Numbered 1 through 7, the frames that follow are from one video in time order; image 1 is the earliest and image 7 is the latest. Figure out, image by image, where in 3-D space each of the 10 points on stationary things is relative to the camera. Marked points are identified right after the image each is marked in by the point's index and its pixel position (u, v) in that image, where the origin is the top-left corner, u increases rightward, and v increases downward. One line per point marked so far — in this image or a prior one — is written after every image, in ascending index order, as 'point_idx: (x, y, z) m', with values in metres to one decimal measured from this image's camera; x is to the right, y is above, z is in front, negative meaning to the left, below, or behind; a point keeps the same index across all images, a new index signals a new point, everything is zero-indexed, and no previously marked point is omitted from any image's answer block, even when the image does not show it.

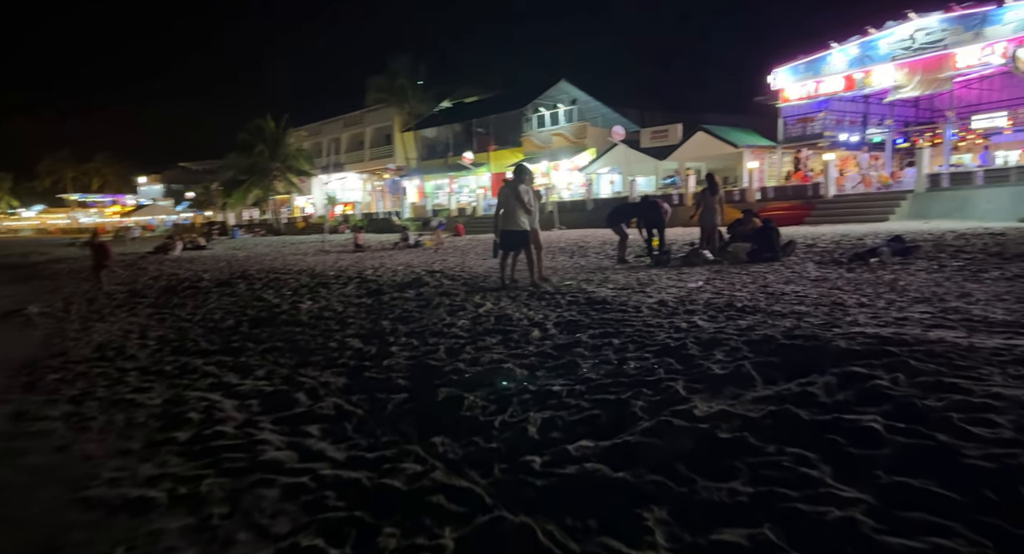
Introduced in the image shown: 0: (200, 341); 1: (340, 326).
0: (-3.8, -0.8, +7.4) m
1: (-1.9, -0.6, +6.9) m
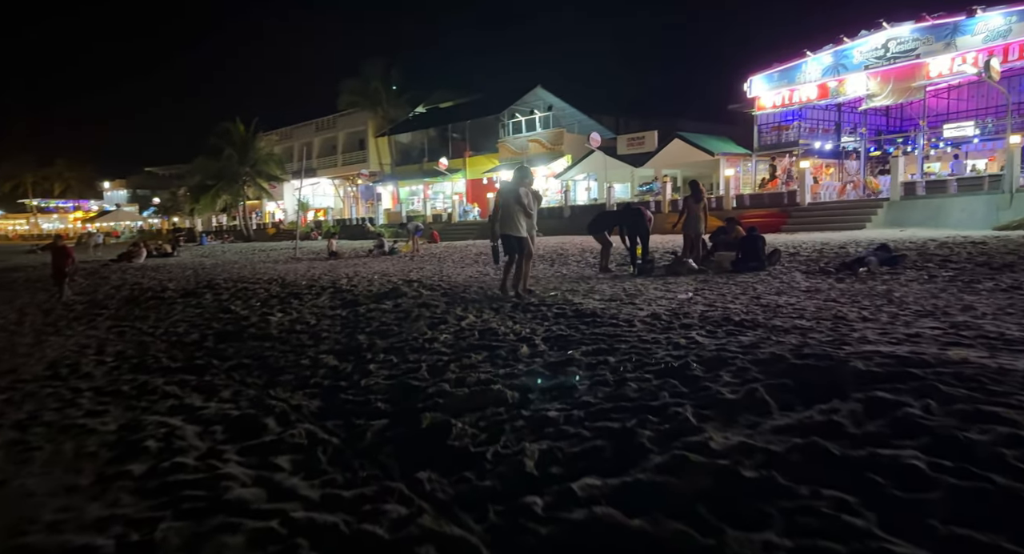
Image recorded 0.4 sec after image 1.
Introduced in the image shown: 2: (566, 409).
0: (-4.0, -0.9, +6.9) m
1: (-2.1, -0.7, +6.5) m
2: (+0.3, -0.7, +3.3) m
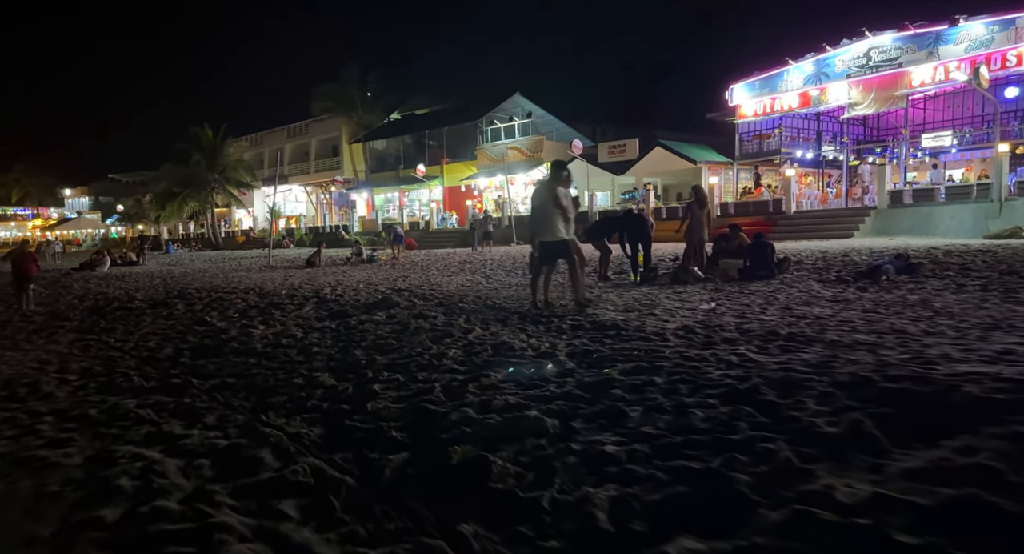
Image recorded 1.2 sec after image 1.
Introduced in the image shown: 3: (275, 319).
0: (-3.9, -1.0, +6.3) m
1: (-2.0, -0.8, +5.9) m
2: (+0.5, -0.8, +2.8) m
3: (-3.2, -0.6, +8.4) m
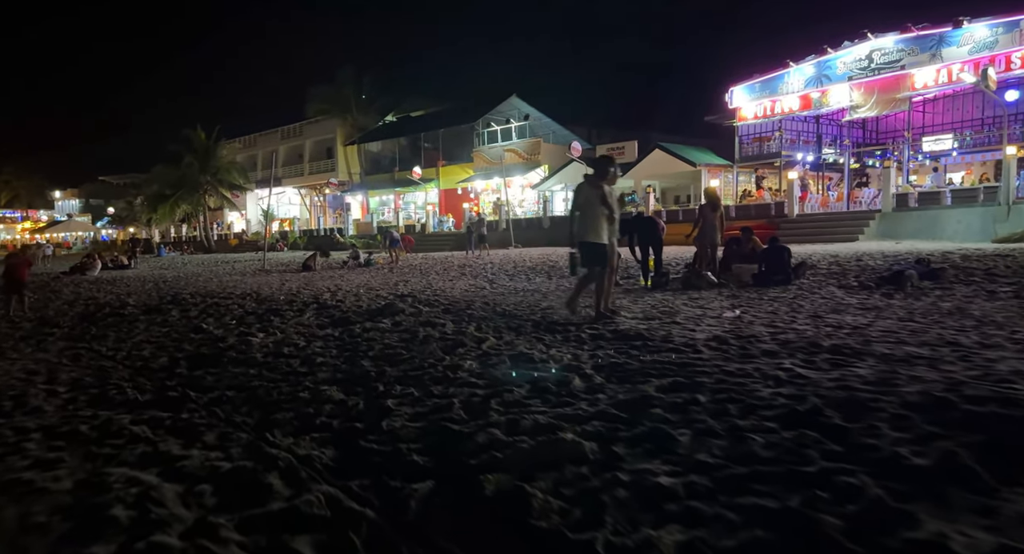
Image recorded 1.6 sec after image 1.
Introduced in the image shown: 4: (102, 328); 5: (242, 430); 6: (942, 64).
0: (-3.7, -1.1, +5.9) m
1: (-1.9, -0.8, +5.6) m
2: (+0.7, -0.8, +2.6) m
3: (-3.1, -0.7, +8.1) m
4: (-6.7, -0.8, +10.1) m
5: (-1.9, -1.1, +4.3) m
6: (+13.5, +6.7, +19.3) m
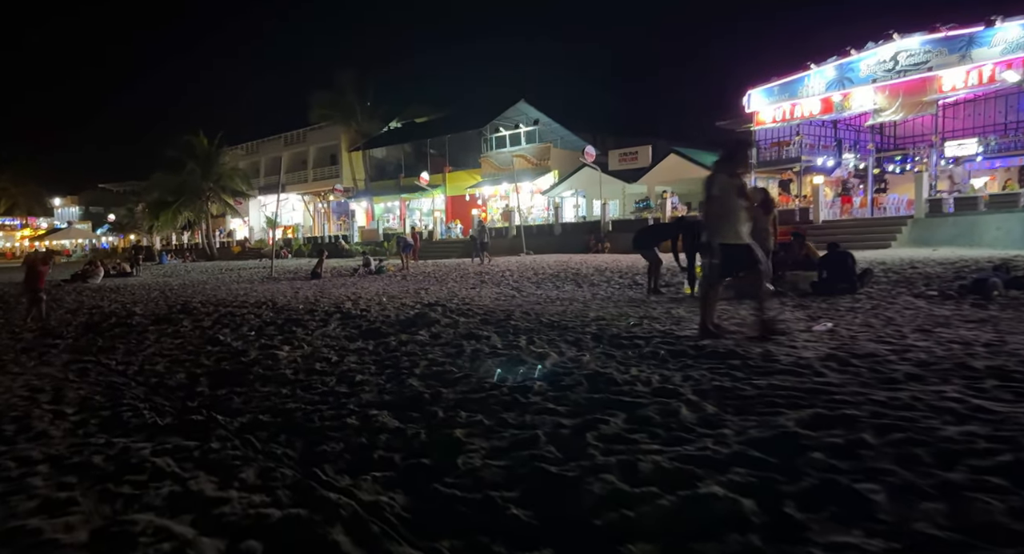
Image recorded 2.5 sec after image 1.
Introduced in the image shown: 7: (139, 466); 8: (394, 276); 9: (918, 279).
0: (-3.2, -1.1, +5.3) m
1: (-1.3, -0.9, +5.0) m
2: (+1.2, -0.8, +1.9) m
3: (-2.6, -0.7, +7.5) m
4: (-6.2, -1.0, +9.5) m
5: (-1.4, -1.1, +3.7) m
6: (+14.1, +6.5, +18.8) m
7: (-2.4, -1.2, +3.9) m
8: (-3.7, 0.0, +19.0) m
9: (+5.4, 0.0, +8.2) m
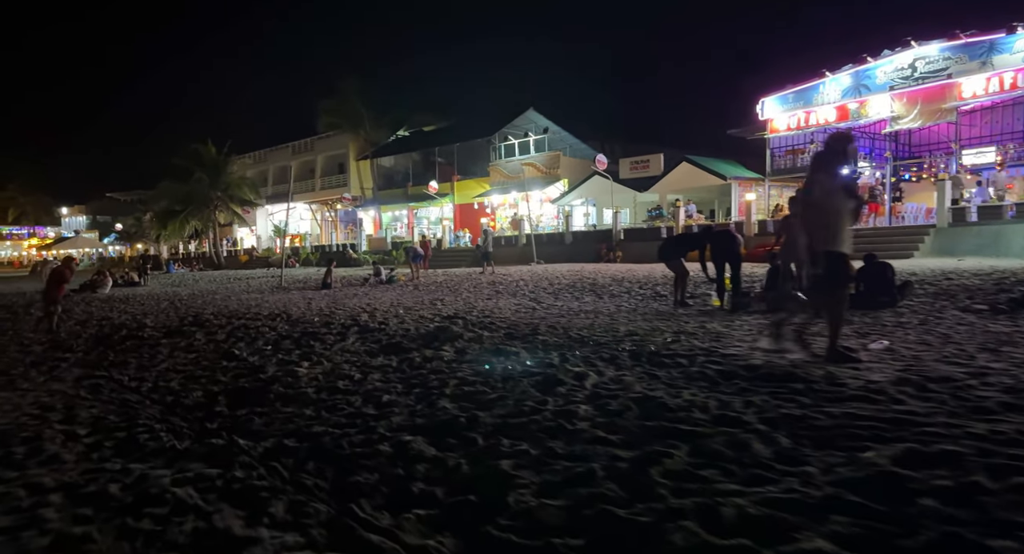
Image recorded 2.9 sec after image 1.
0: (-2.9, -1.3, +5.1) m
1: (-1.0, -1.0, +4.7) m
2: (+1.5, -0.9, +1.7) m
3: (-2.3, -0.9, +7.2) m
4: (-5.9, -1.1, +9.3) m
5: (-1.1, -1.2, +3.4) m
6: (+14.5, +6.2, +18.5) m
7: (-2.1, -1.3, +3.7) m
8: (-3.3, -0.3, +18.8) m
9: (+5.7, -0.2, +7.9) m
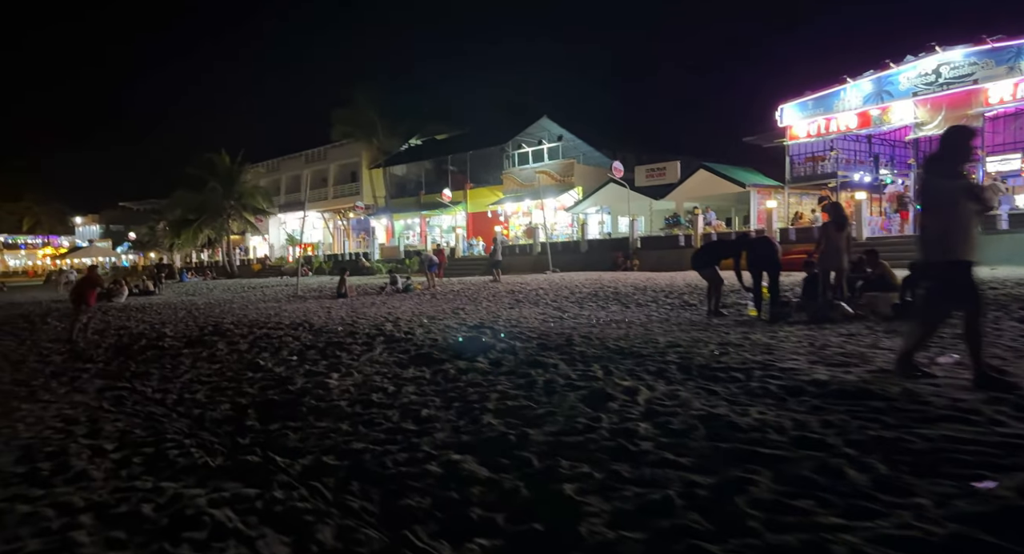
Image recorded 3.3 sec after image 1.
0: (-2.6, -1.3, +4.9) m
1: (-0.7, -1.1, +4.5) m
2: (+1.8, -0.9, +1.4) m
3: (-1.9, -1.0, +7.0) m
4: (-5.5, -1.3, +9.1) m
5: (-0.8, -1.3, +3.2) m
6: (+15.0, +5.9, +18.1) m
7: (-1.8, -1.4, +3.5) m
8: (-2.7, -0.5, +18.6) m
9: (+6.1, -0.3, +7.6) m
